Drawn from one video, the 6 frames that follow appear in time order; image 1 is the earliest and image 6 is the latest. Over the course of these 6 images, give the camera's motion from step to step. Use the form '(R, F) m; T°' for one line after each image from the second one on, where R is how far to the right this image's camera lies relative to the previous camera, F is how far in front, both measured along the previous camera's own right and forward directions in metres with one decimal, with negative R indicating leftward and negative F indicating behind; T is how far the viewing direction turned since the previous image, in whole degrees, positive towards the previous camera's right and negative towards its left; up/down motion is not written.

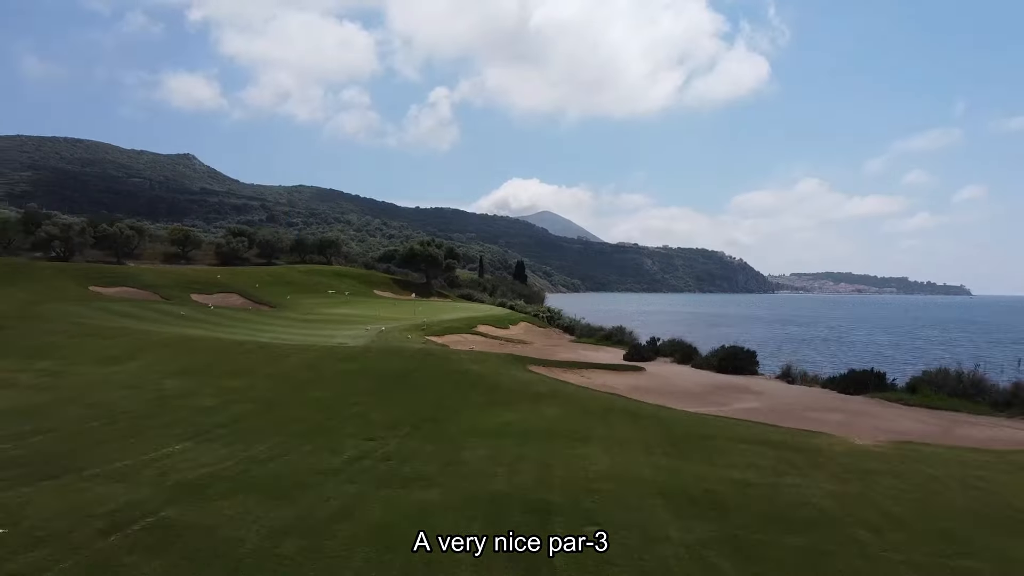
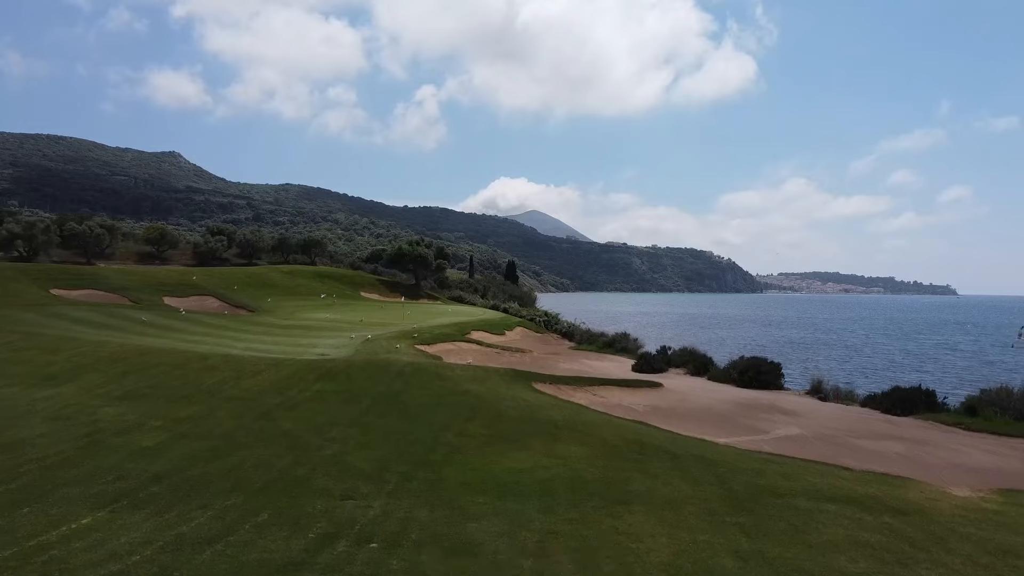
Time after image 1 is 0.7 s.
(-0.5, +2.5) m; +1°
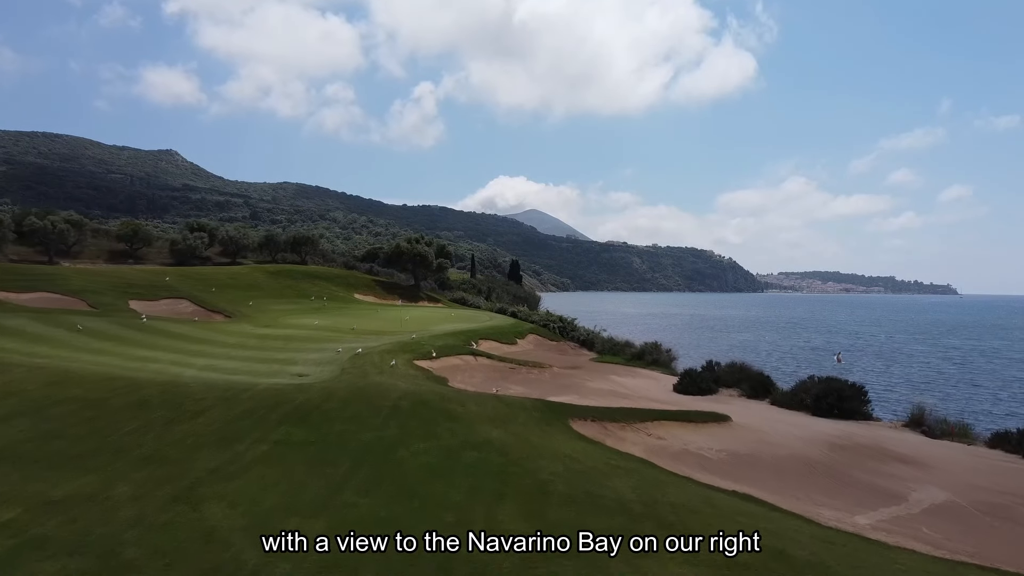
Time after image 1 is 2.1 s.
(-0.9, +4.5) m; 0°
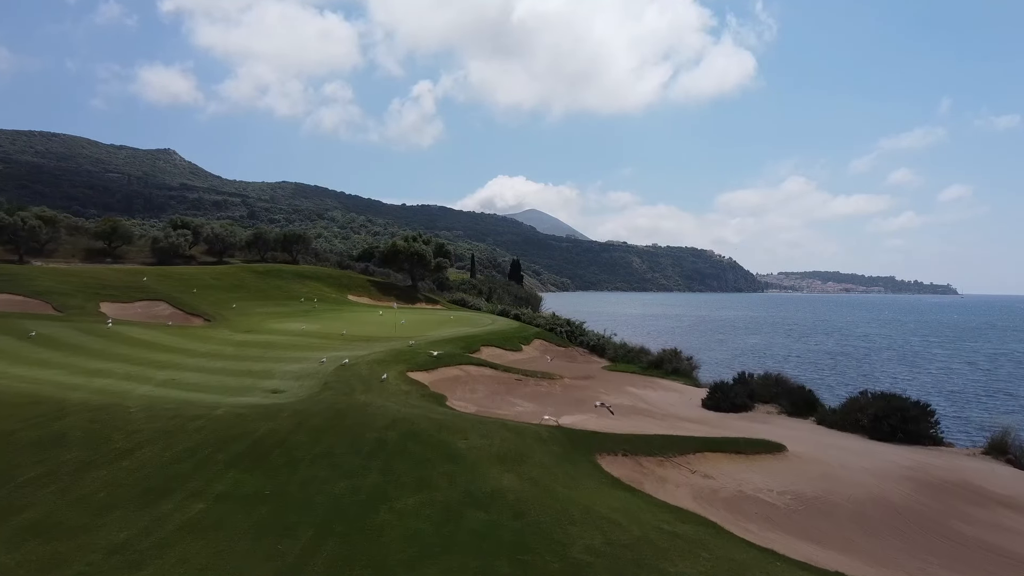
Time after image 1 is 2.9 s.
(-0.3, +2.7) m; 0°
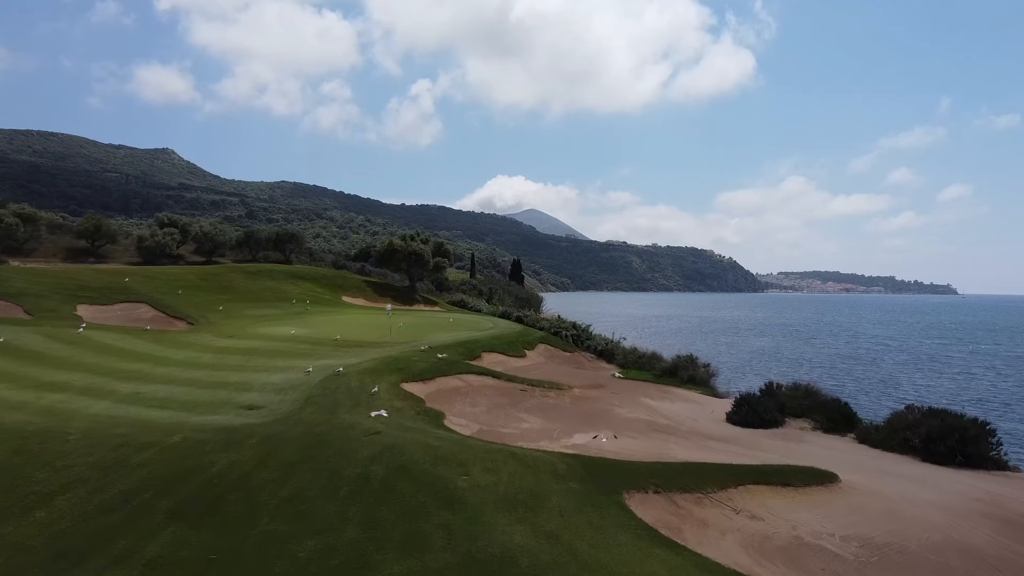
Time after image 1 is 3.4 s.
(-0.2, +1.9) m; 0°
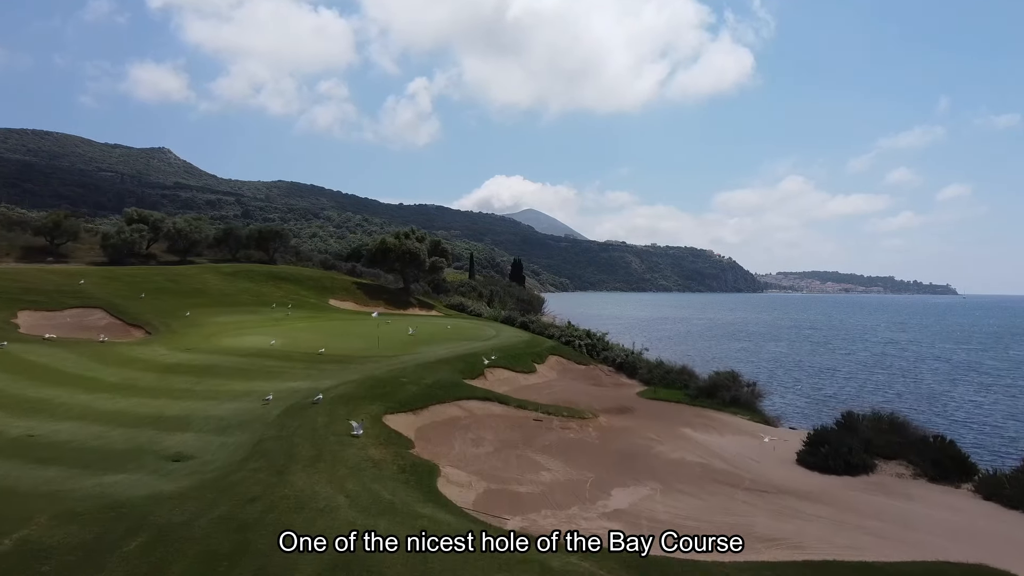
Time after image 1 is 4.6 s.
(-0.4, +3.9) m; 0°
